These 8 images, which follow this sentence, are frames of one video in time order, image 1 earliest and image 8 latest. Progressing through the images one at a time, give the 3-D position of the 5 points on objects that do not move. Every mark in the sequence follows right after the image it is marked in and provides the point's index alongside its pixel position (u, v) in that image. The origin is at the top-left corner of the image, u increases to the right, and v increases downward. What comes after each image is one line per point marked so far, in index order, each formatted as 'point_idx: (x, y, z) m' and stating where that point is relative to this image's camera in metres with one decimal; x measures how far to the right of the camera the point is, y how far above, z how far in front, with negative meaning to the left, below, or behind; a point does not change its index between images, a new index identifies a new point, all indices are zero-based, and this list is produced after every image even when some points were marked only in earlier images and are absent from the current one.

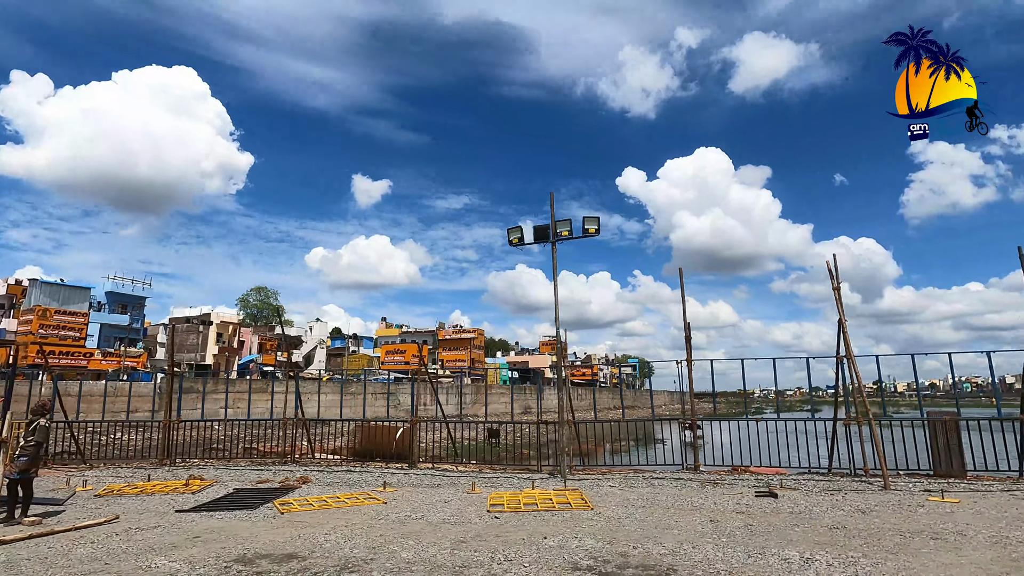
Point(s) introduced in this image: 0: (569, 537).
0: (+0.7, -3.0, +6.5) m
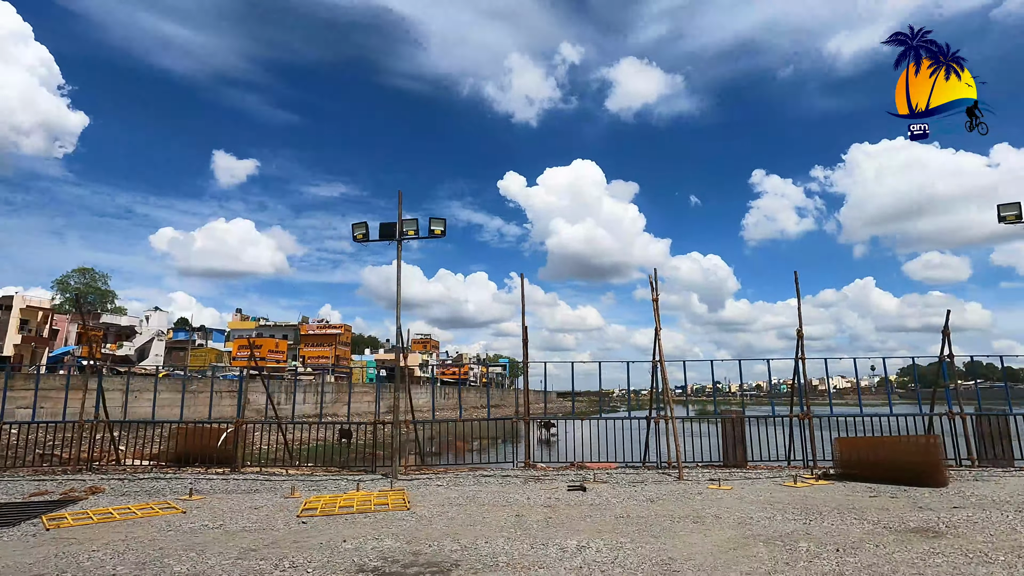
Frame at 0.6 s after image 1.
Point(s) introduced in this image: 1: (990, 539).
0: (-1.7, -3.0, +6.5) m
1: (+5.4, -2.9, +6.1) m
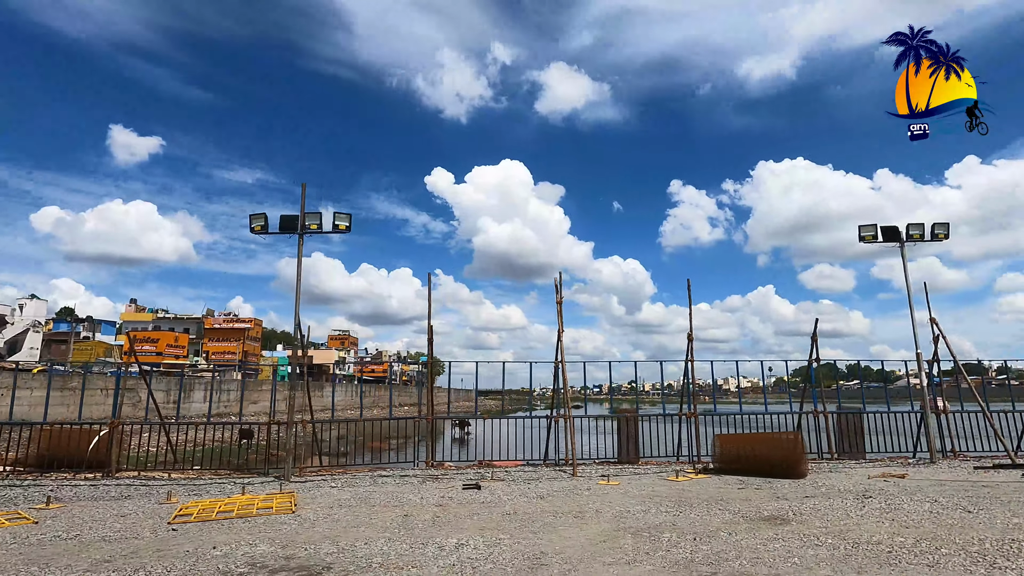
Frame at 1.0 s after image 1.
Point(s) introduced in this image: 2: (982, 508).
0: (-3.1, -3.0, +6.2) m
1: (+4.0, -3.0, +6.8) m
2: (+6.8, -3.2, +7.8) m
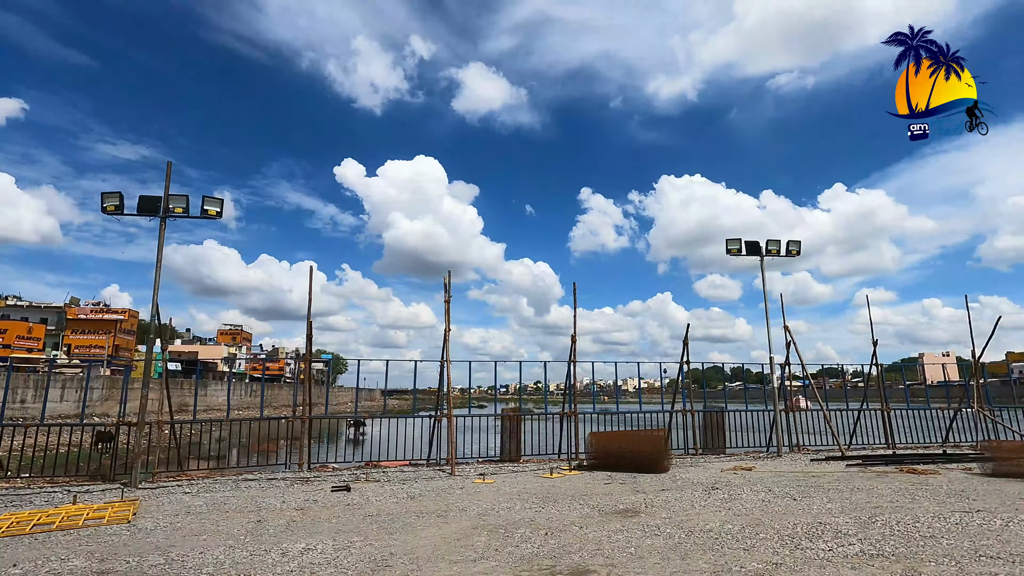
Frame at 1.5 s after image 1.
0: (-4.8, -2.8, +5.5) m
1: (+2.2, -3.1, +7.3) m
2: (+4.8, -3.4, +8.7) m
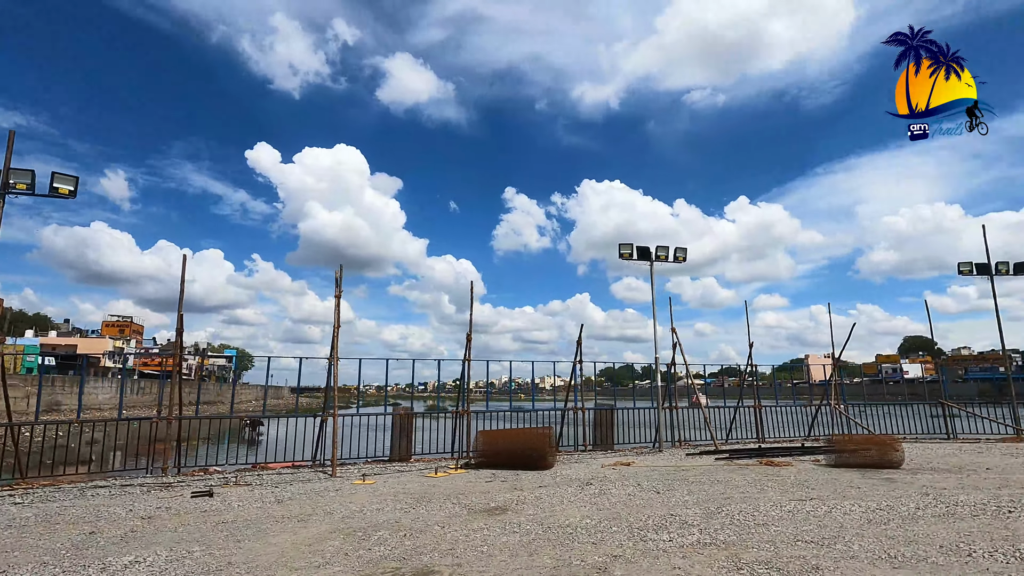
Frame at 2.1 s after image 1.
0: (-6.3, -2.7, +4.7) m
1: (+0.3, -3.1, +7.5) m
2: (+2.7, -3.5, +9.2) m
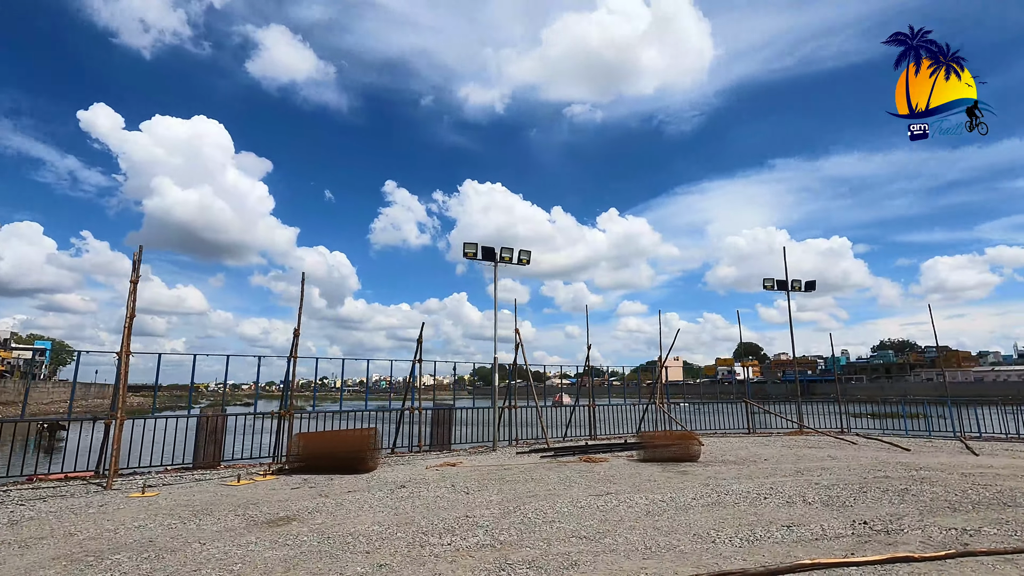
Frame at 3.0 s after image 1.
0: (-8.2, -2.3, +2.8) m
1: (-2.5, -3.0, +7.0) m
2: (-0.5, -3.5, +9.2) m
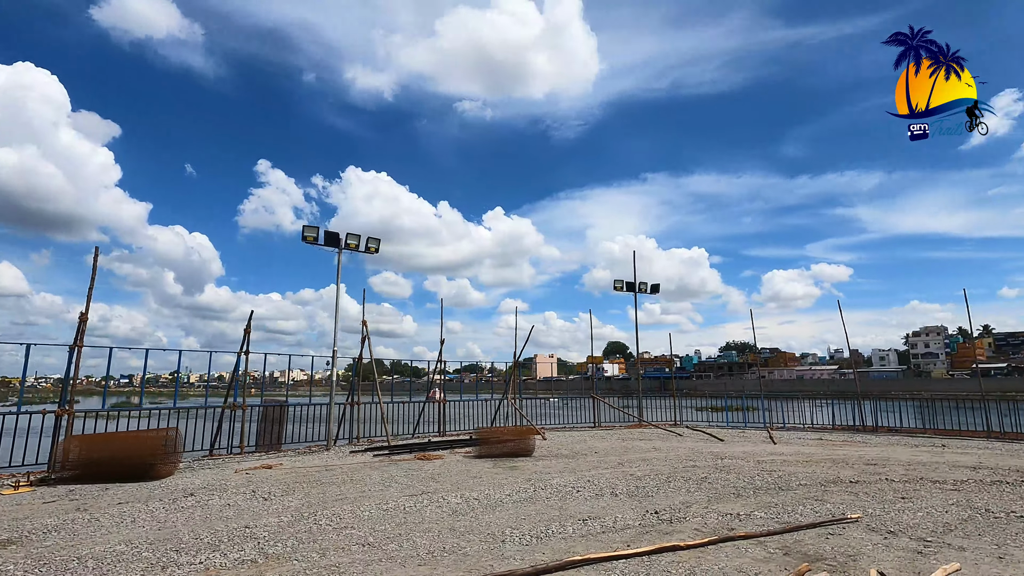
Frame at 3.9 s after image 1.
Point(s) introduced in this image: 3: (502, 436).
0: (-9.6, -1.8, +0.5) m
1: (-4.9, -2.7, +5.8) m
2: (-3.5, -3.2, +8.4) m
3: (-0.2, -3.5, +12.5) m
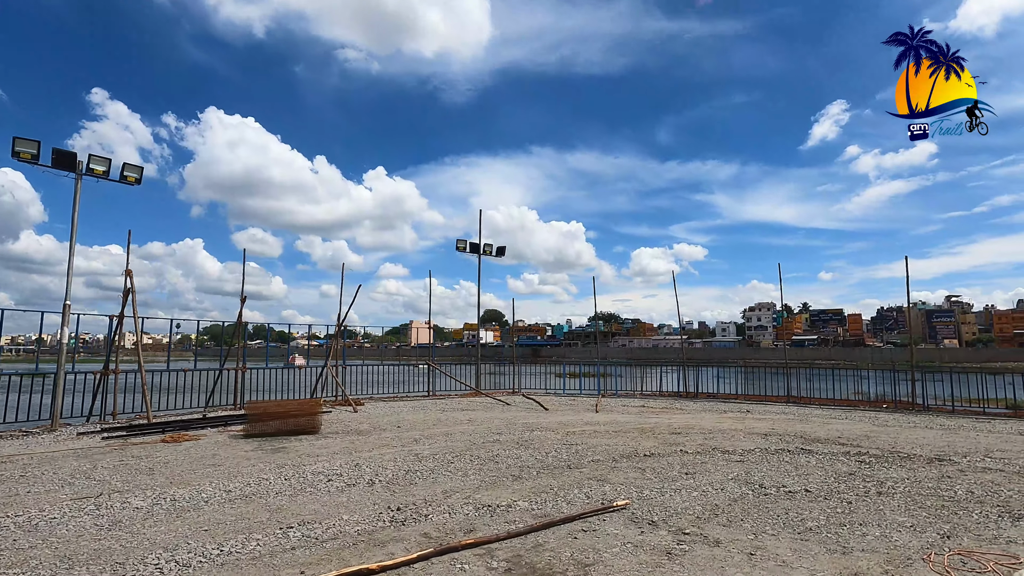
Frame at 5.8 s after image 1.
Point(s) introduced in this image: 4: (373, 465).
0: (-11.0, -1.2, -3.4) m
1: (-7.6, -2.0, +2.9) m
2: (-6.8, -2.3, +5.7) m
3: (-4.5, -2.4, +10.5) m
4: (-2.0, -2.6, +8.0) m
